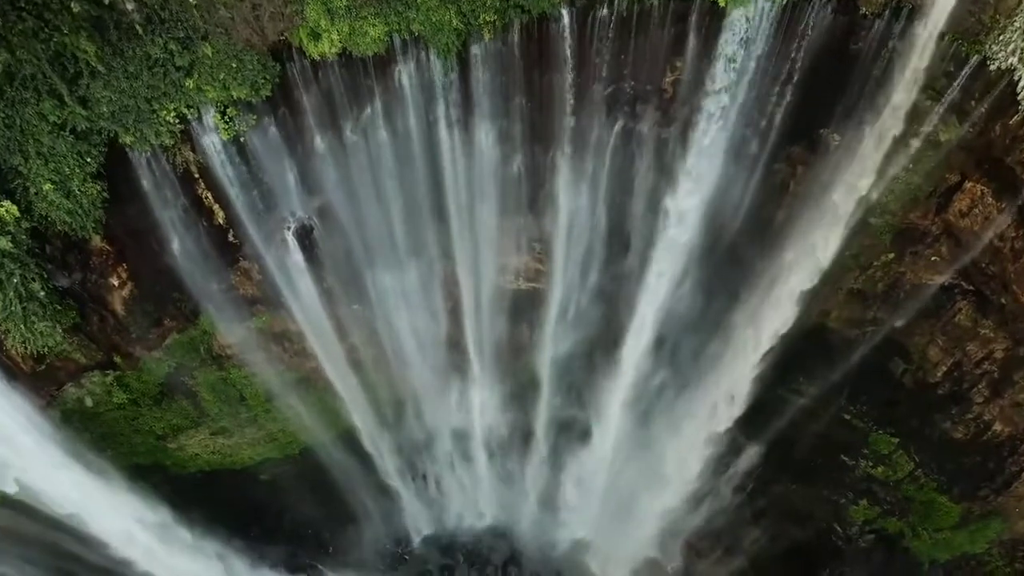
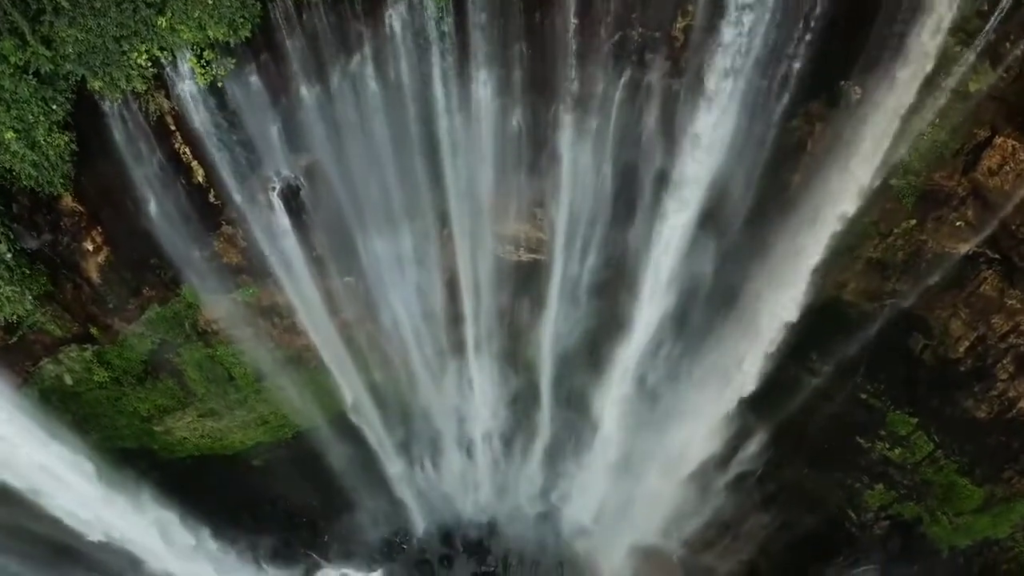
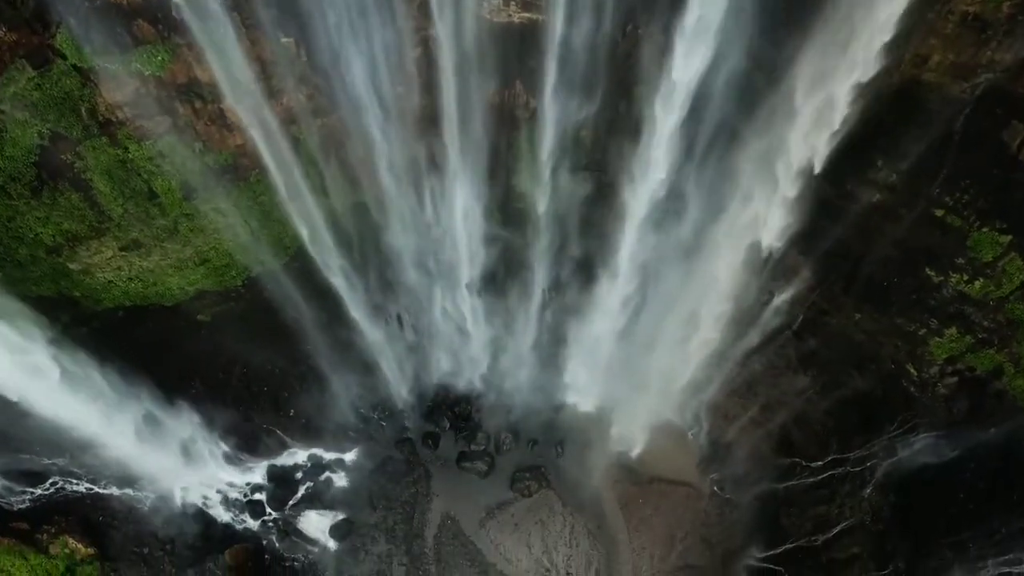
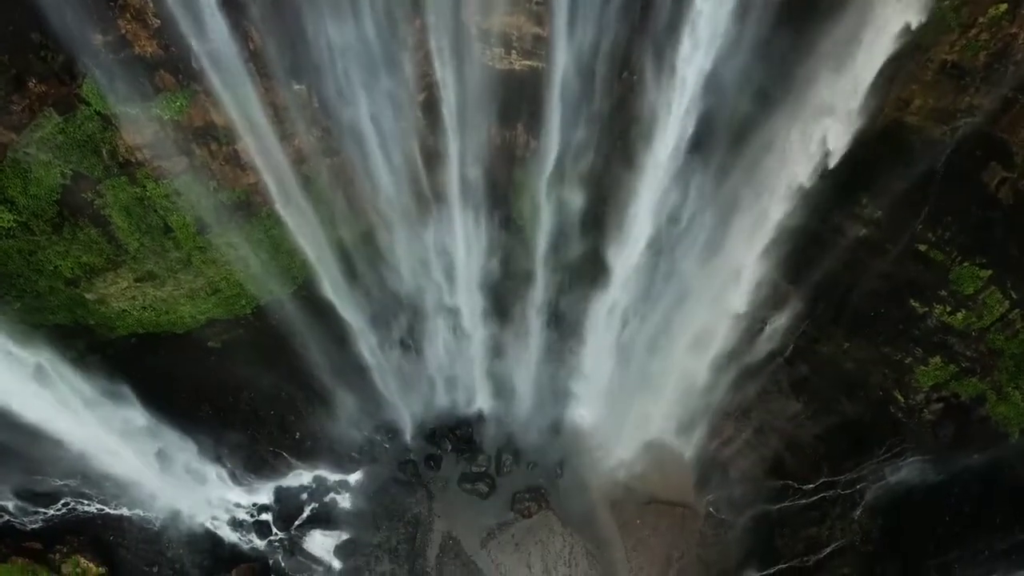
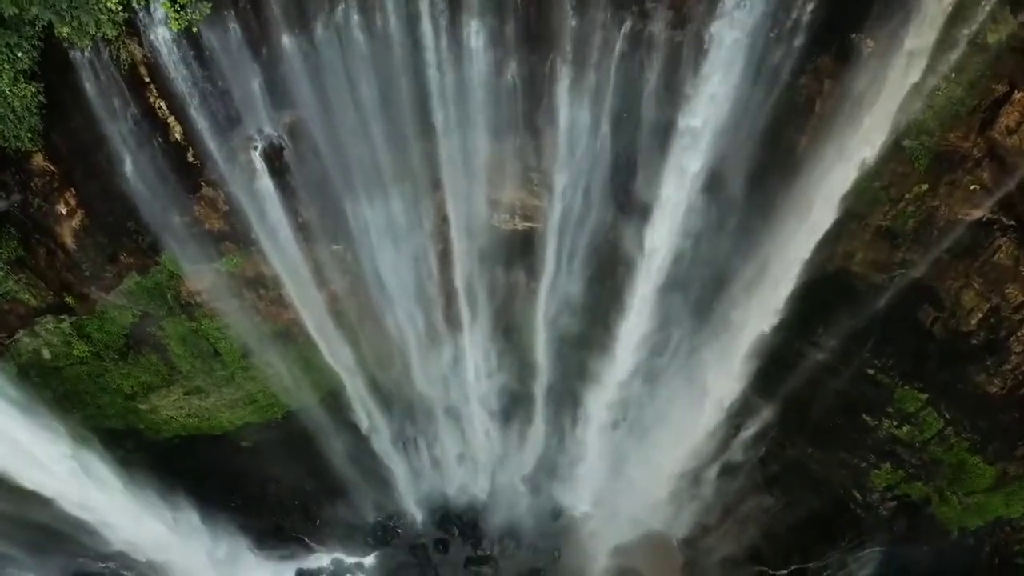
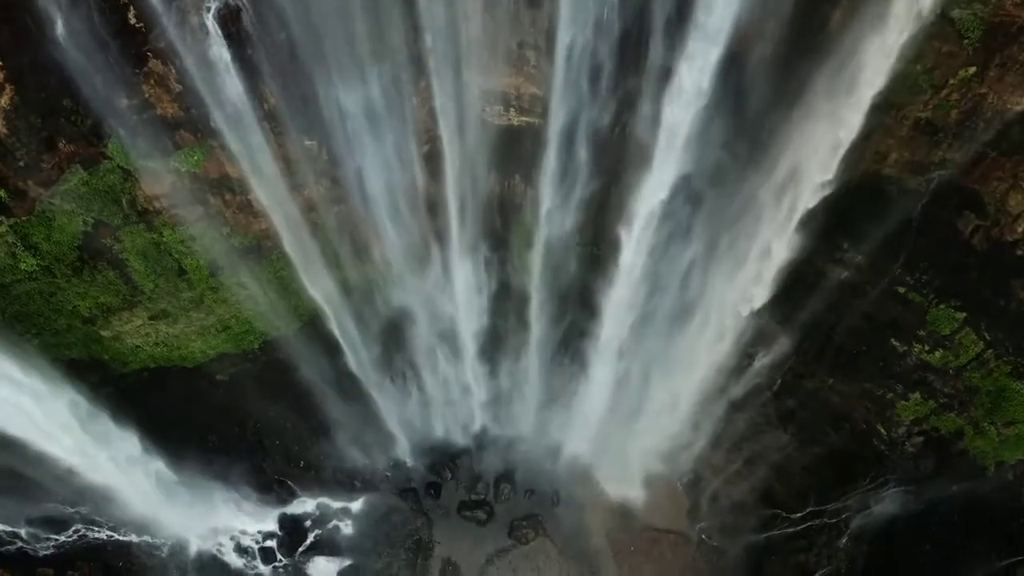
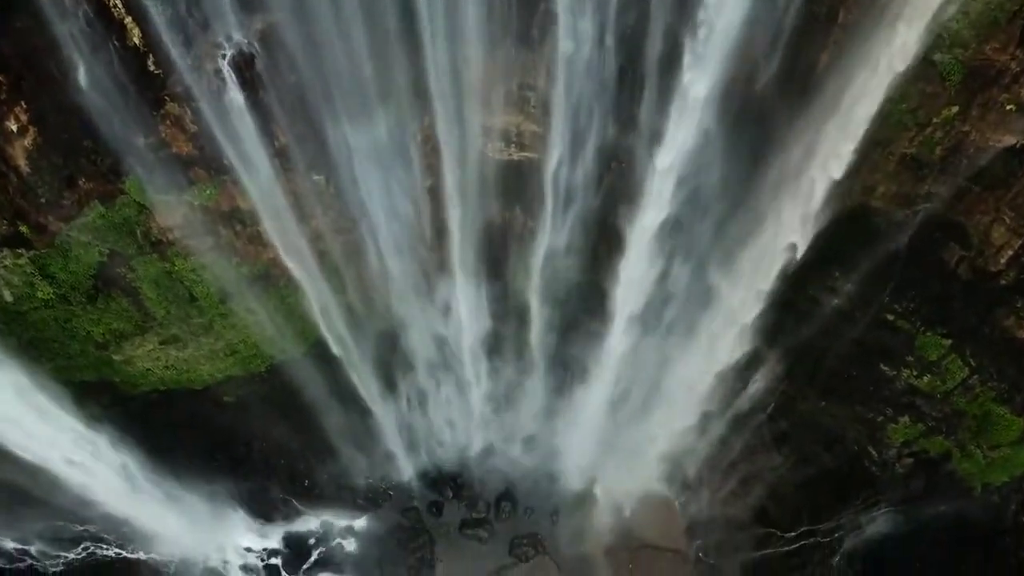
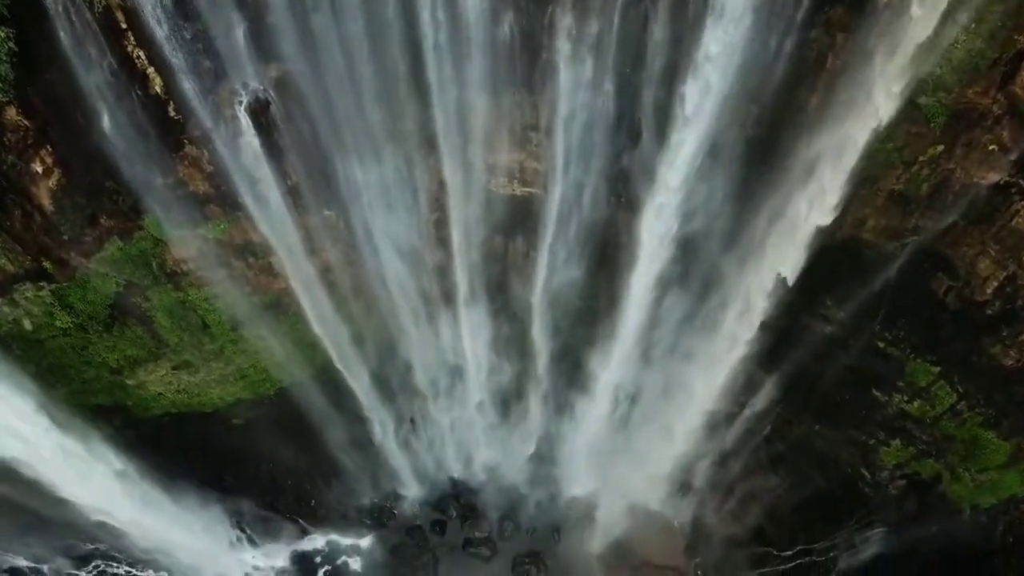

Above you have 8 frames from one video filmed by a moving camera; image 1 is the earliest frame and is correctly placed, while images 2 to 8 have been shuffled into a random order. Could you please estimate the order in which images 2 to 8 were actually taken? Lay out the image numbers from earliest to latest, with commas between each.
2, 5, 8, 7, 6, 4, 3
